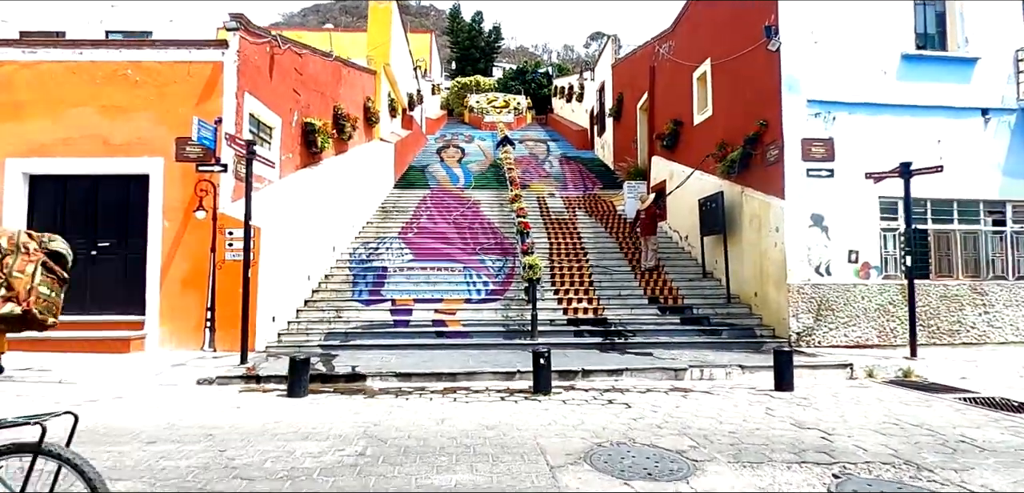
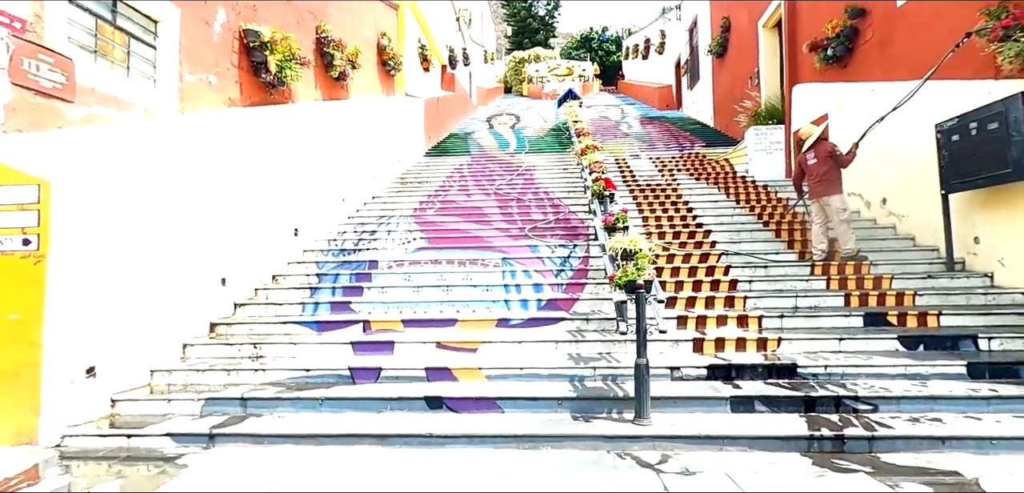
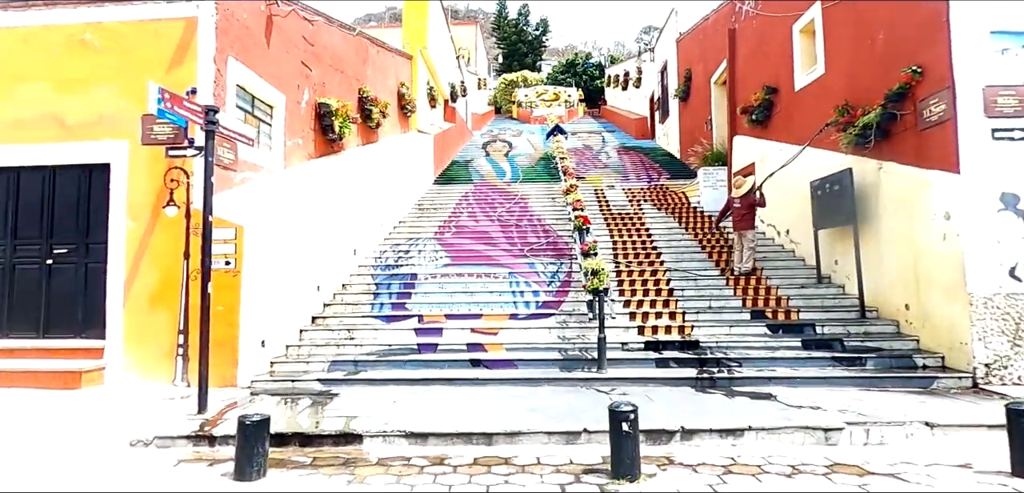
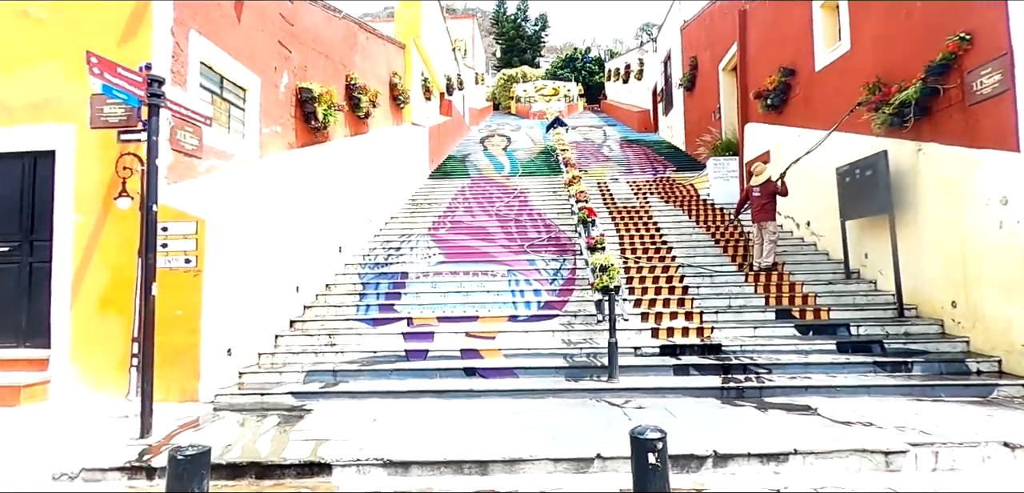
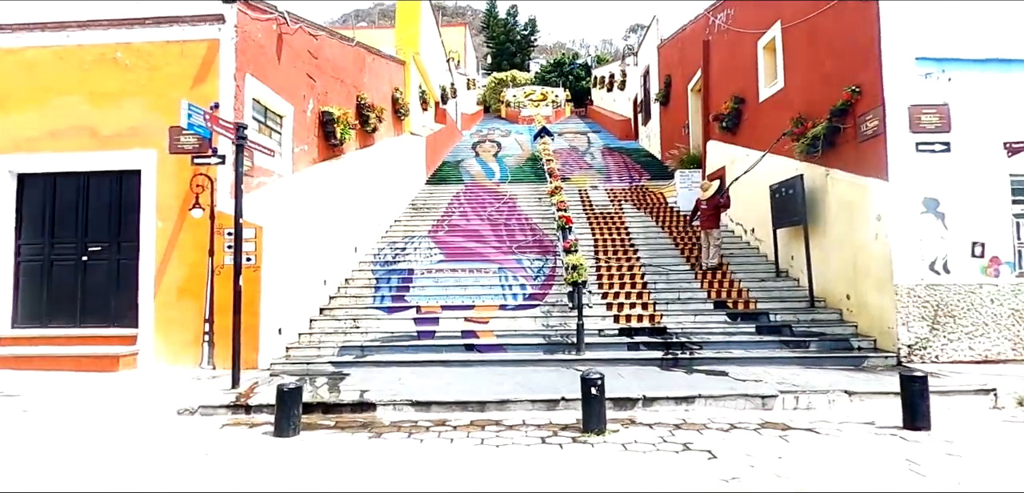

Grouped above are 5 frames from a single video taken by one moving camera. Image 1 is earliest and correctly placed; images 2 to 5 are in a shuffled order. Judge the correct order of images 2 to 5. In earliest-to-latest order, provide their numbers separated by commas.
5, 3, 4, 2
